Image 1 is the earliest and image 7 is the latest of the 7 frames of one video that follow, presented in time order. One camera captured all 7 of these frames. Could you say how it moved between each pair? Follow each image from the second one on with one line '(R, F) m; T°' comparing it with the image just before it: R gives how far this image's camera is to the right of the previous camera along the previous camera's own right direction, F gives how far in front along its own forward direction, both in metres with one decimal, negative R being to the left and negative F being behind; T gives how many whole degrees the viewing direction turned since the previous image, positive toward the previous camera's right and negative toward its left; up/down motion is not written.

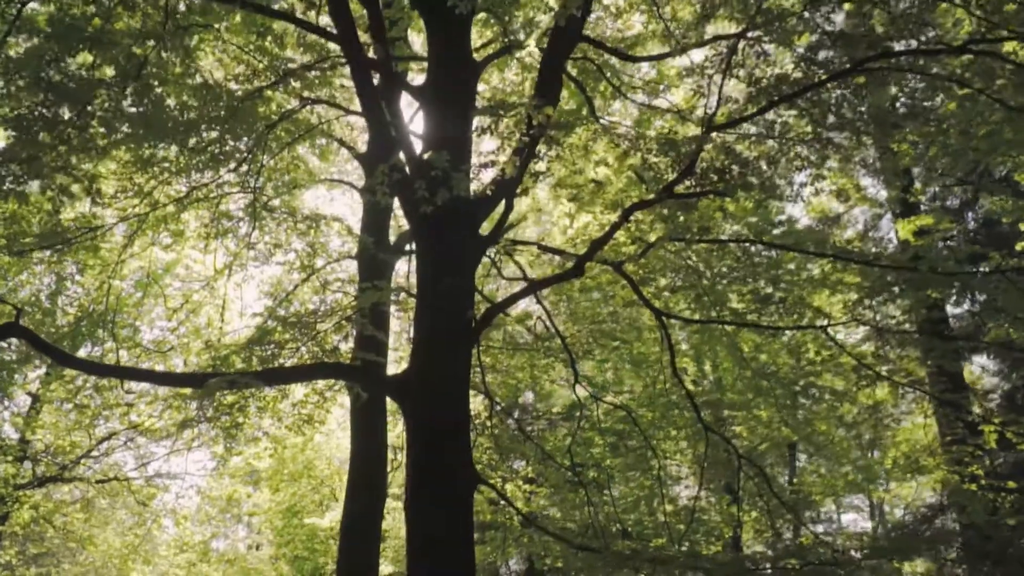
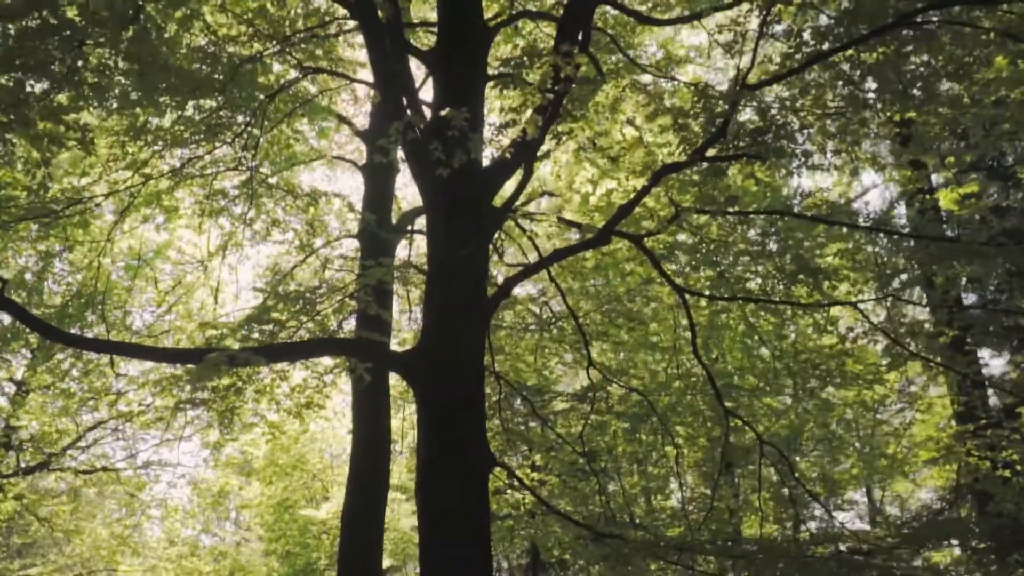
(-0.3, +0.5) m; +1°
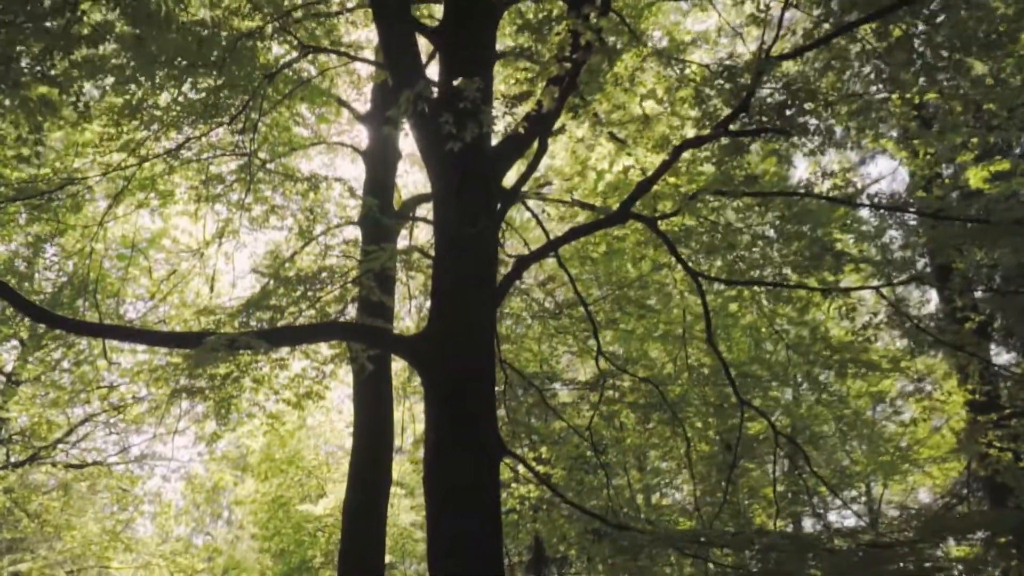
(-0.2, +0.3) m; 0°
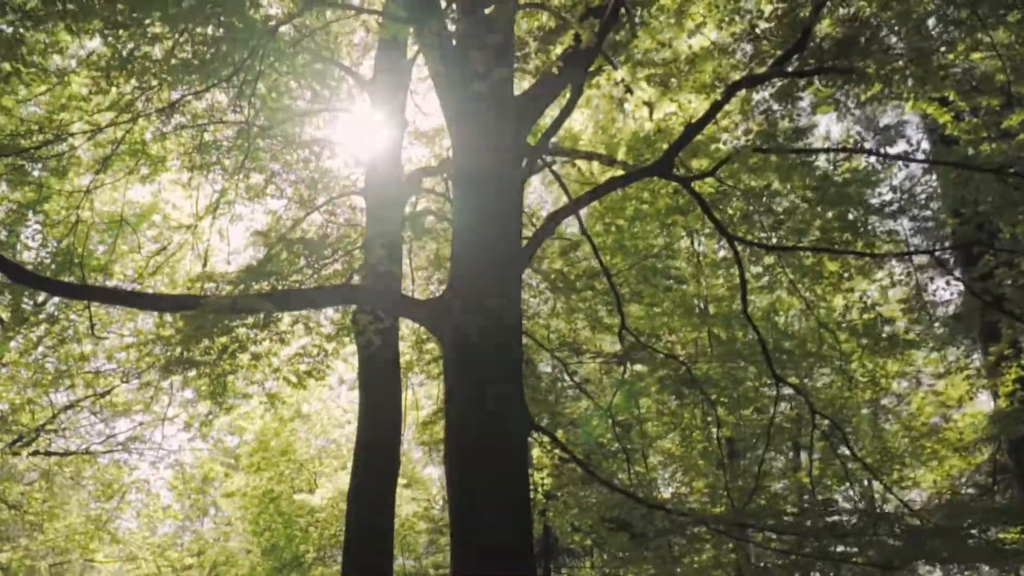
(-0.3, +0.6) m; +1°
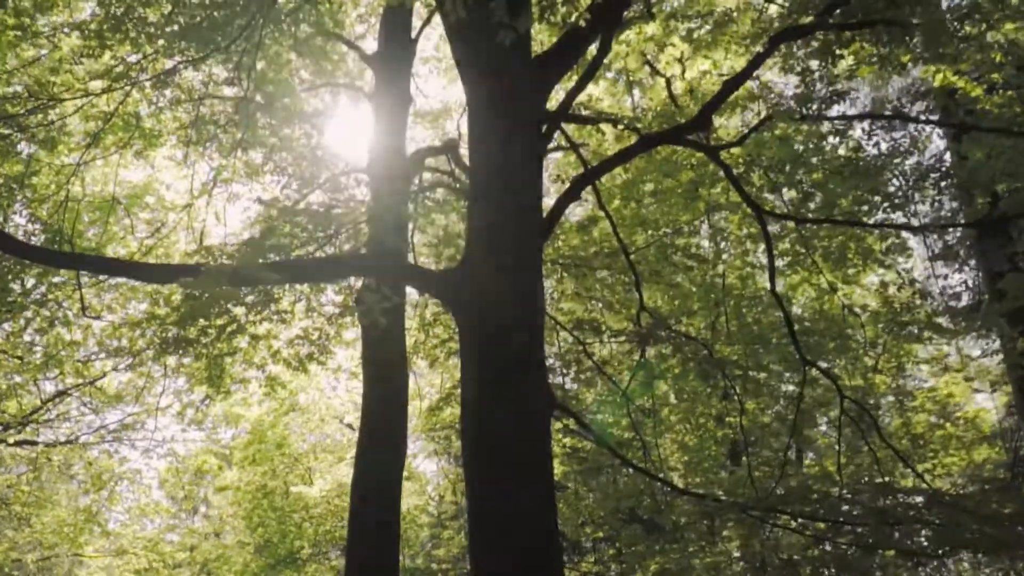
(-0.2, +0.4) m; +1°
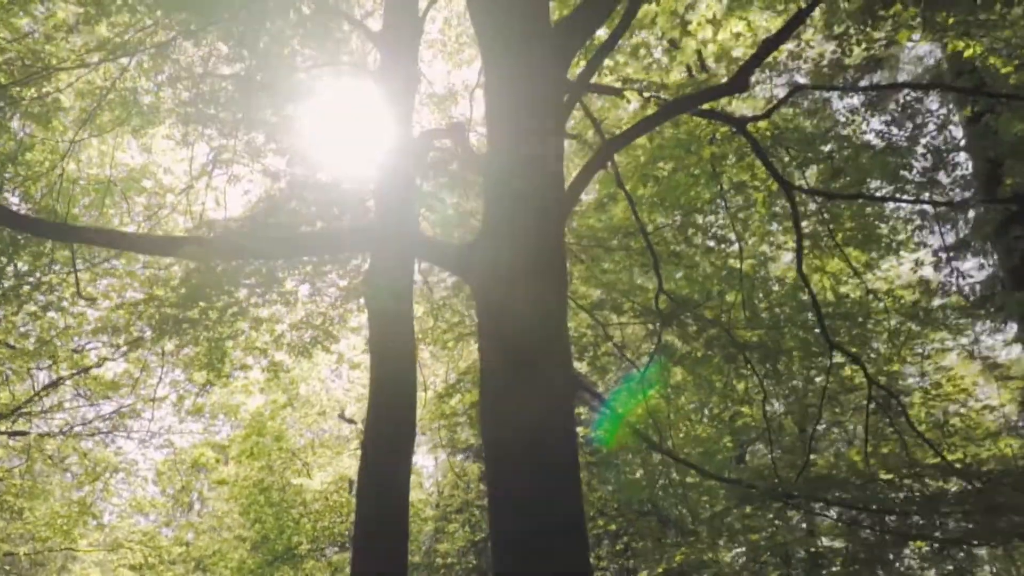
(-0.2, +0.3) m; 0°
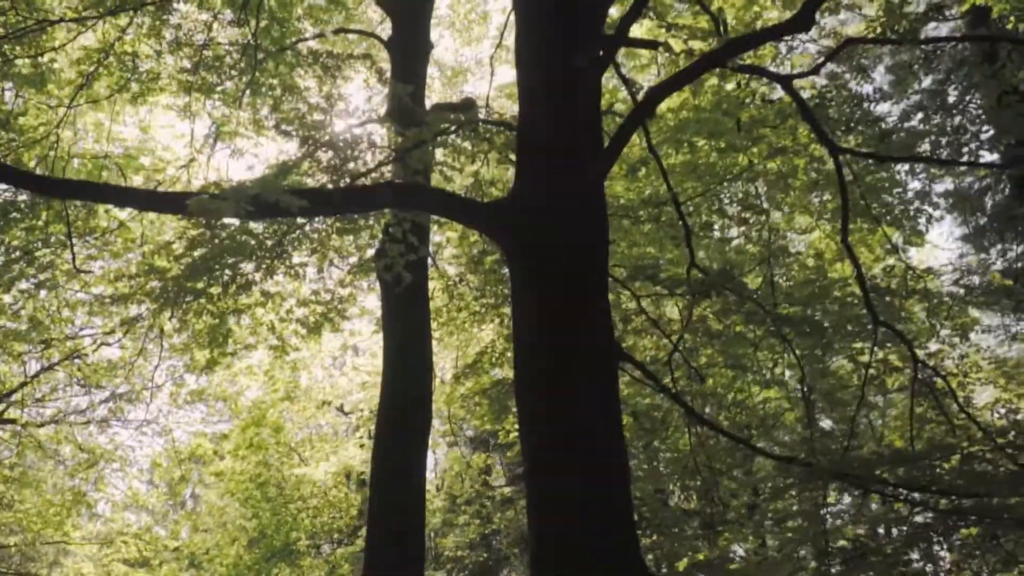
(-0.3, +0.5) m; 0°
